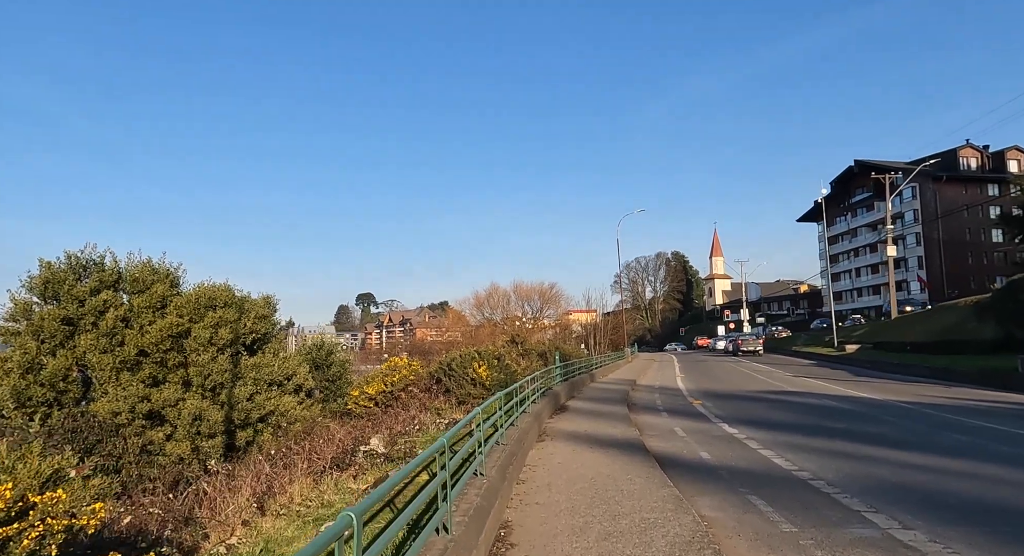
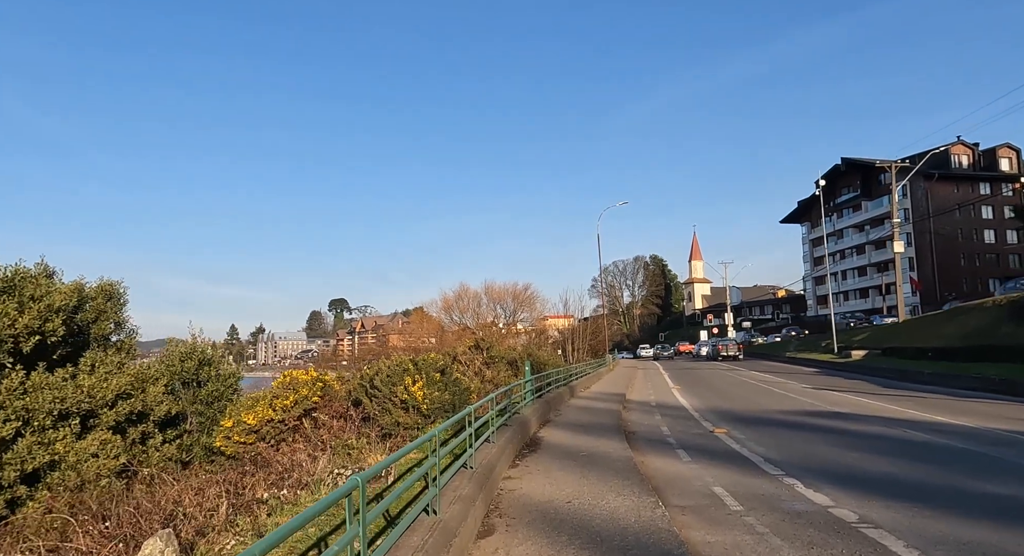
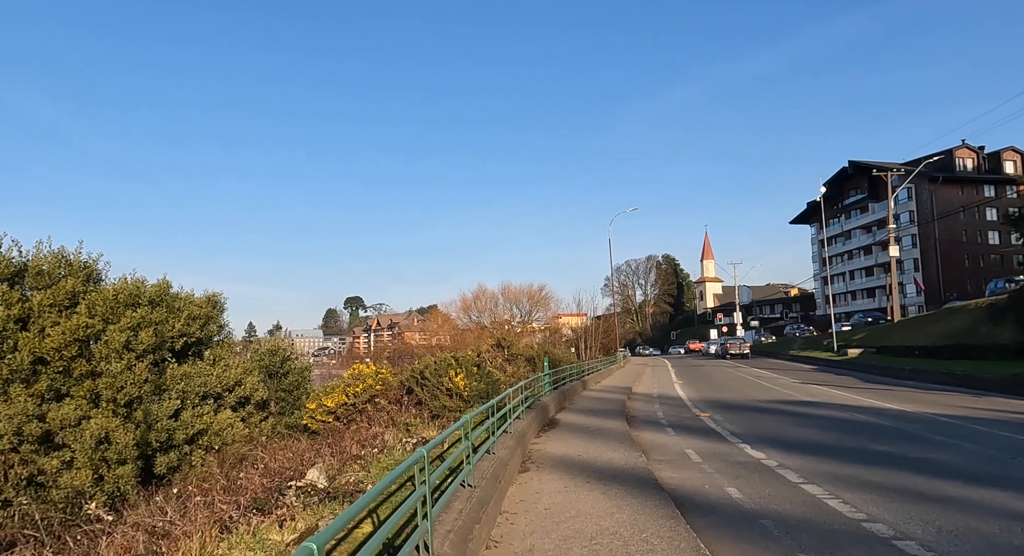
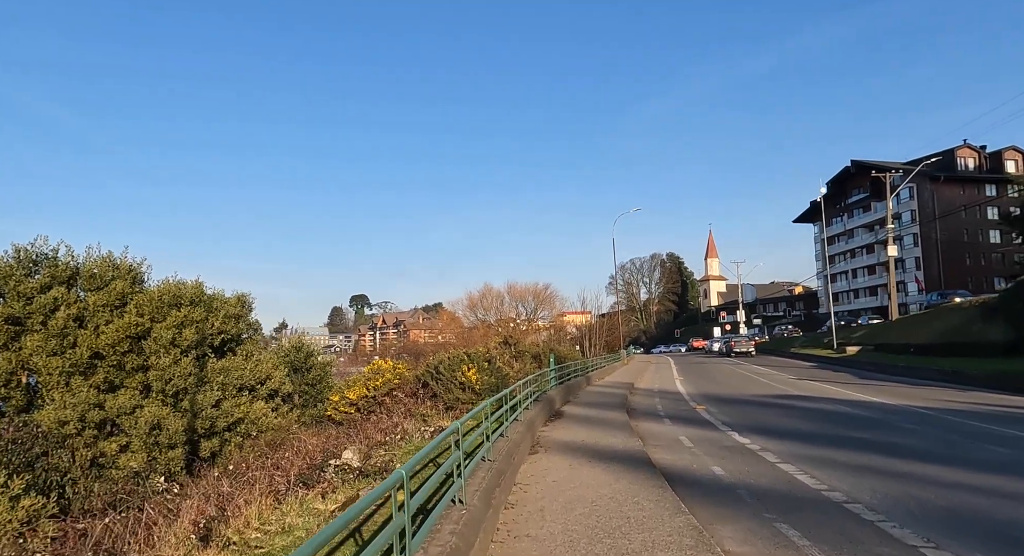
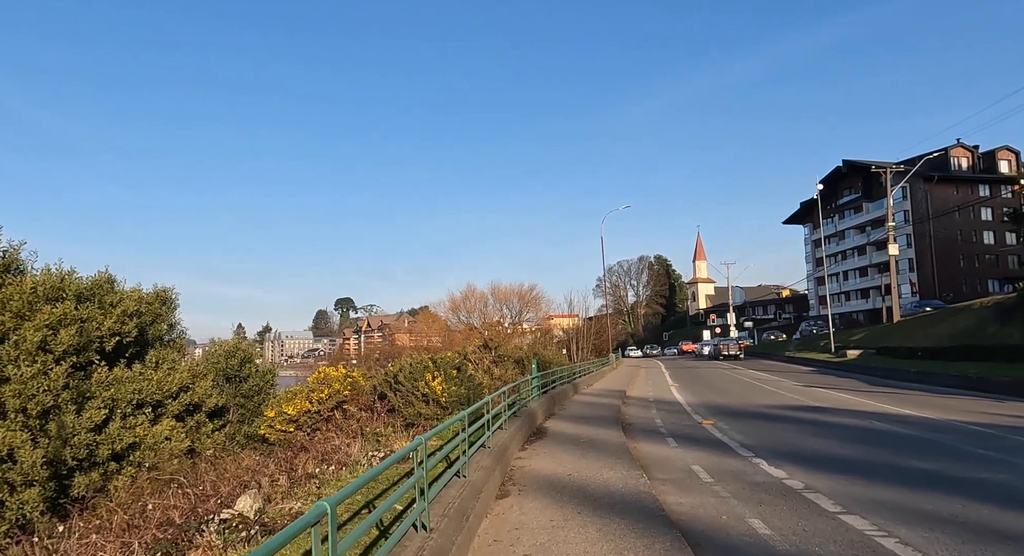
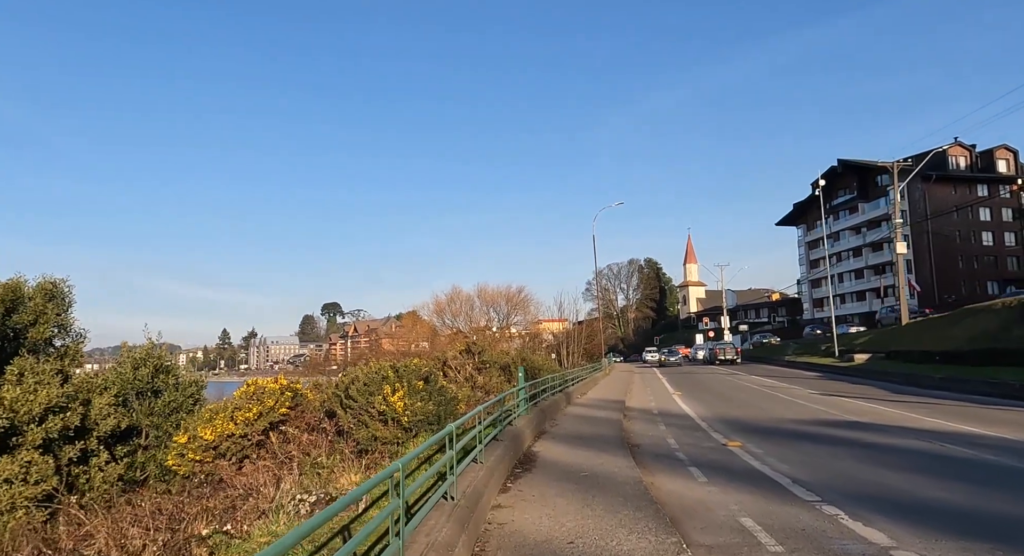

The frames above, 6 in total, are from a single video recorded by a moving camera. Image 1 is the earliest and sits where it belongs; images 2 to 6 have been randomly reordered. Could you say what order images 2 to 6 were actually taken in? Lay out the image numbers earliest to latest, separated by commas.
4, 3, 5, 2, 6
